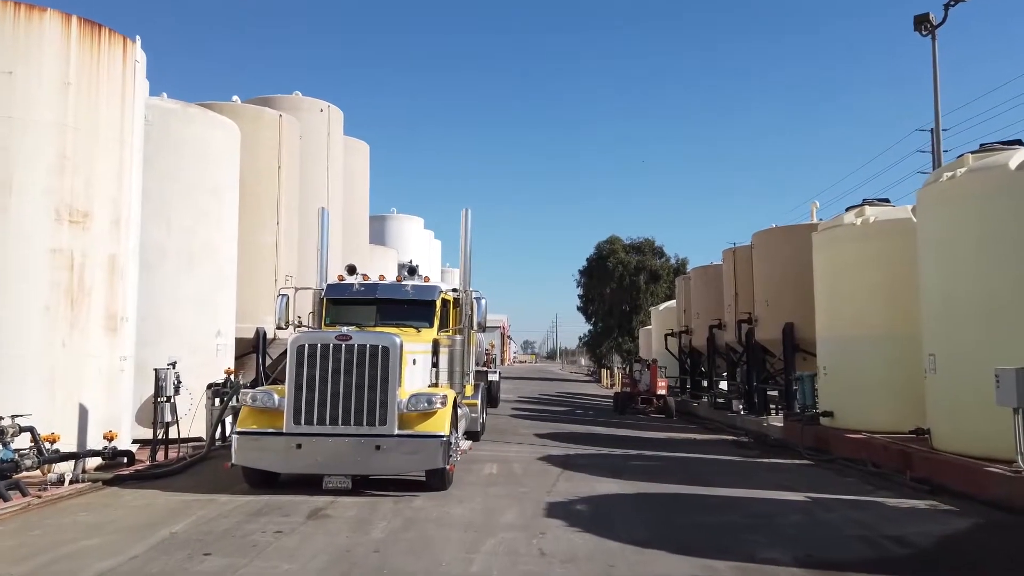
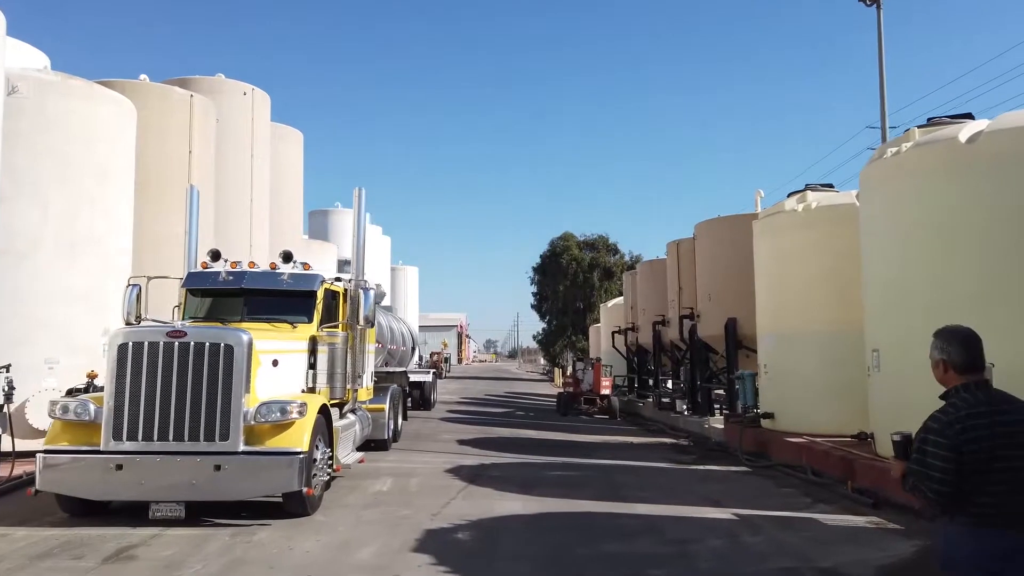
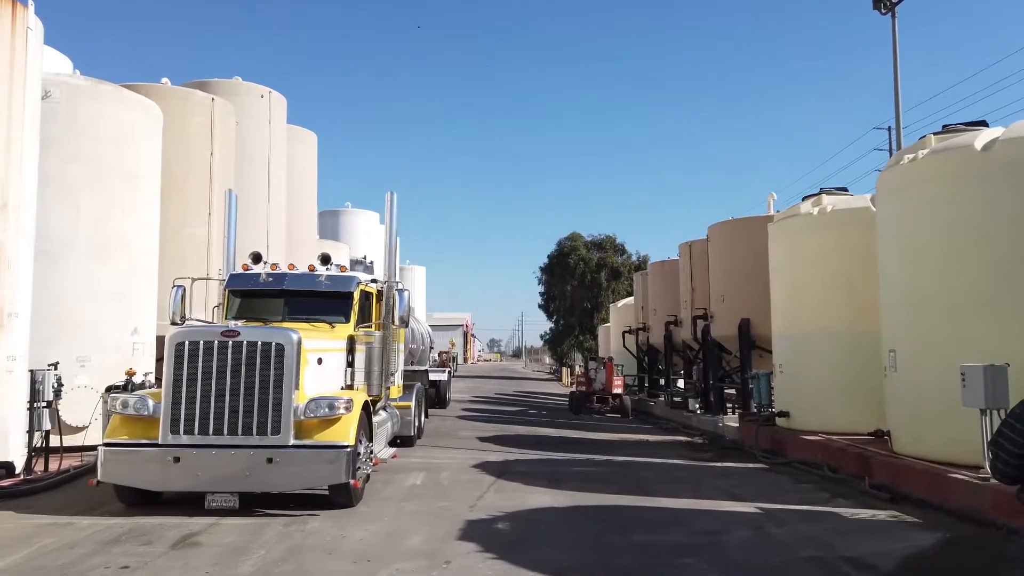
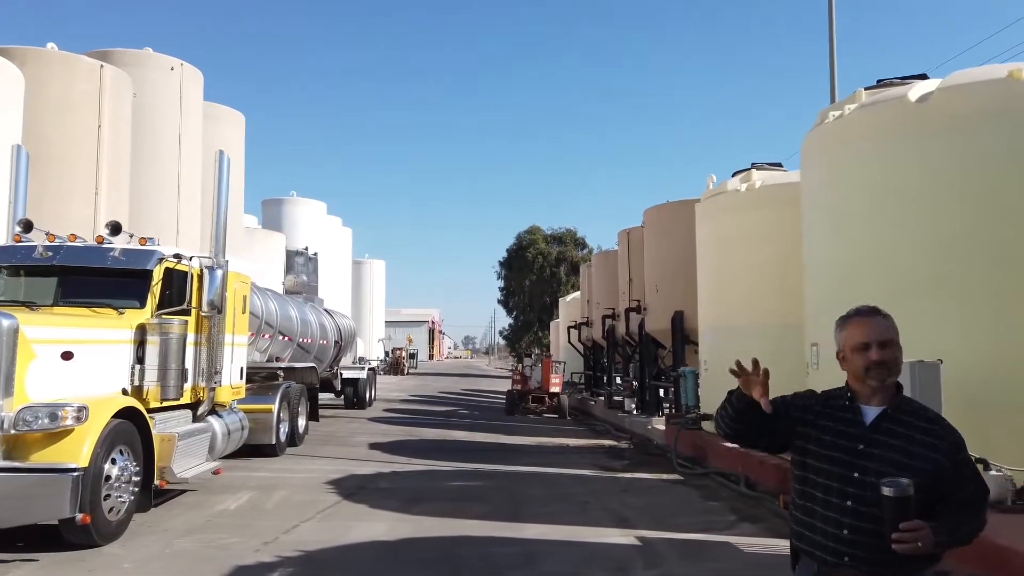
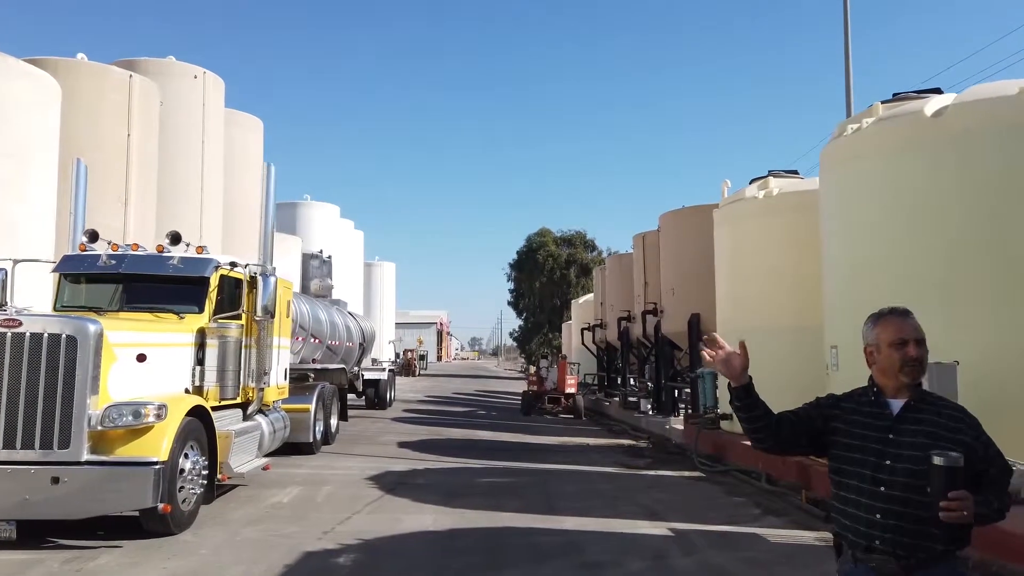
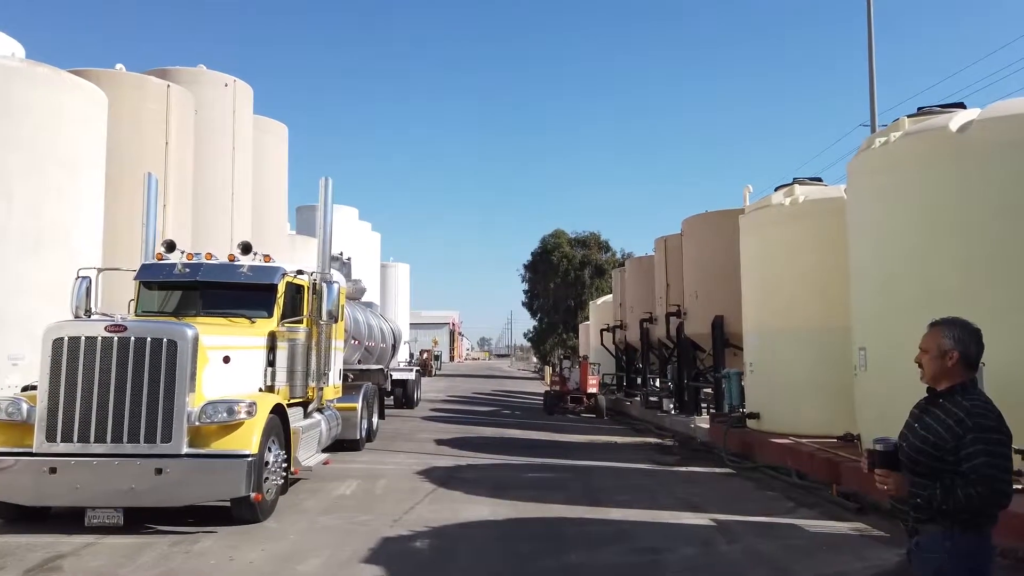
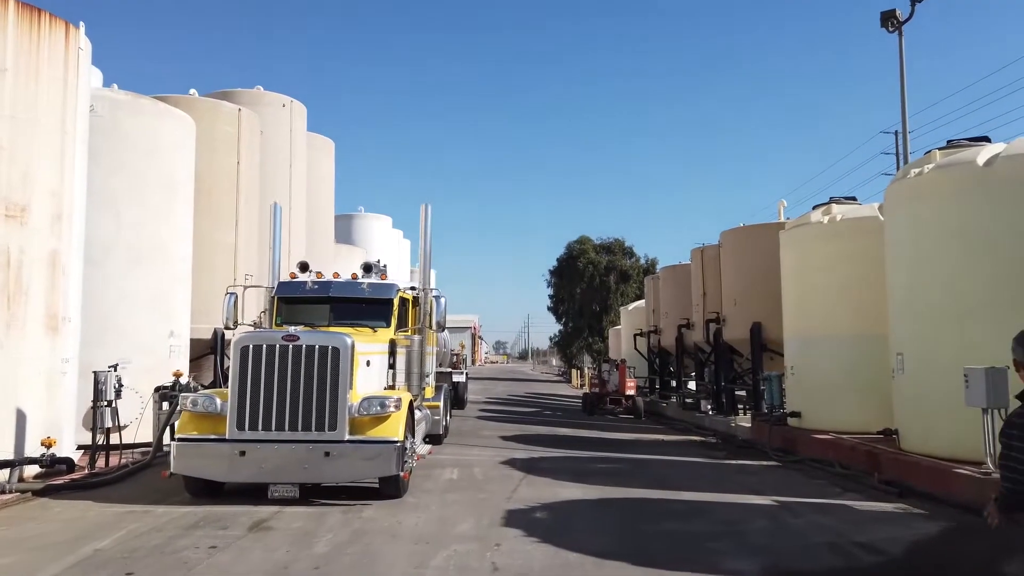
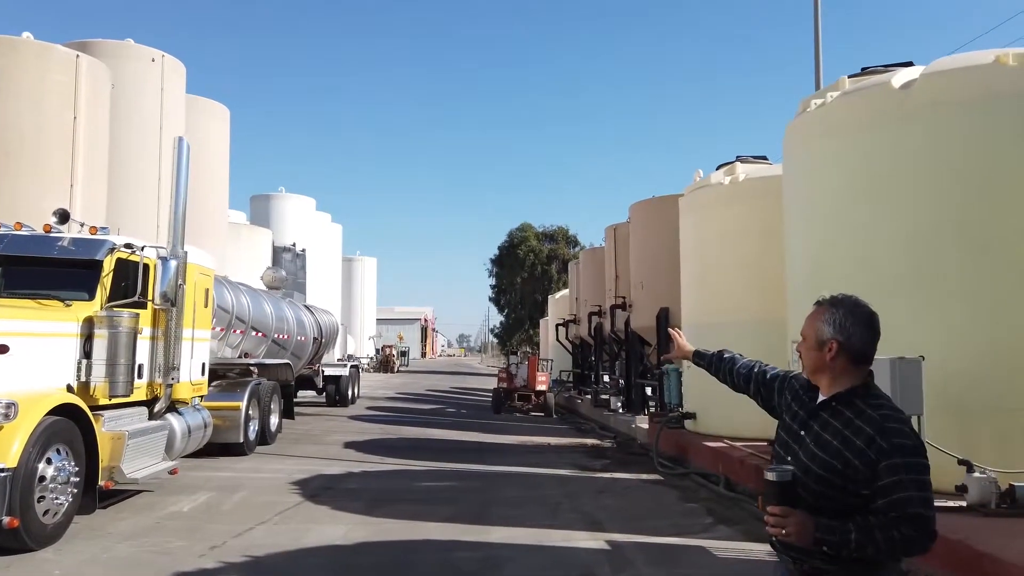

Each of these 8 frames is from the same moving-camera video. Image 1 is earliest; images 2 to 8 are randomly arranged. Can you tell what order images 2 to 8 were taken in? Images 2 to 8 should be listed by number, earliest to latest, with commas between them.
7, 3, 2, 6, 5, 4, 8
